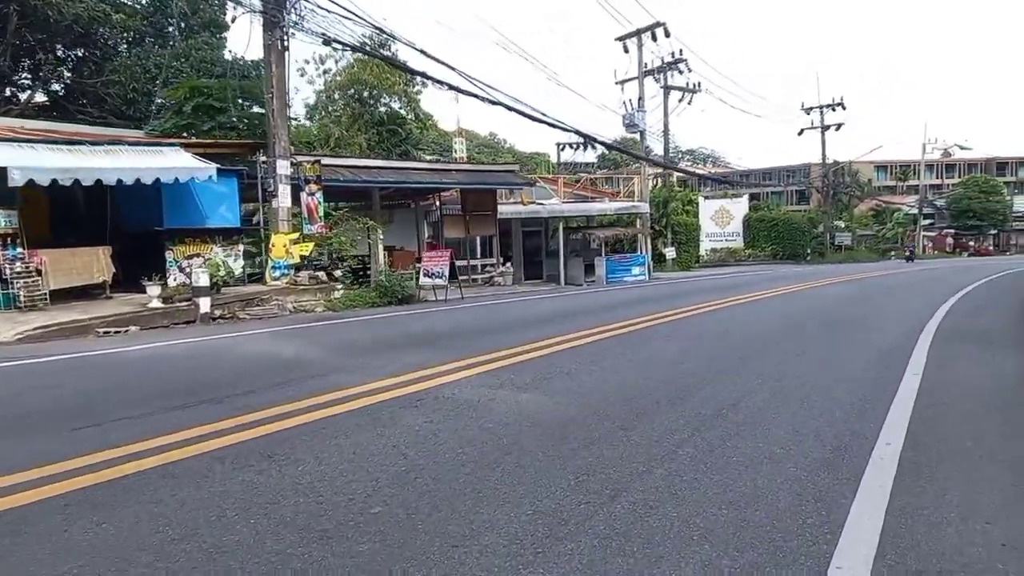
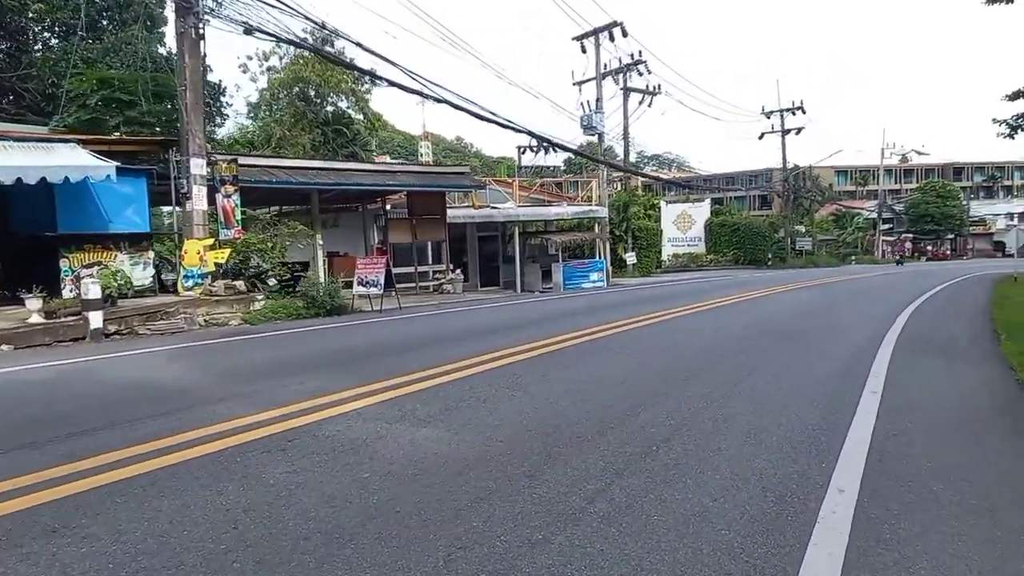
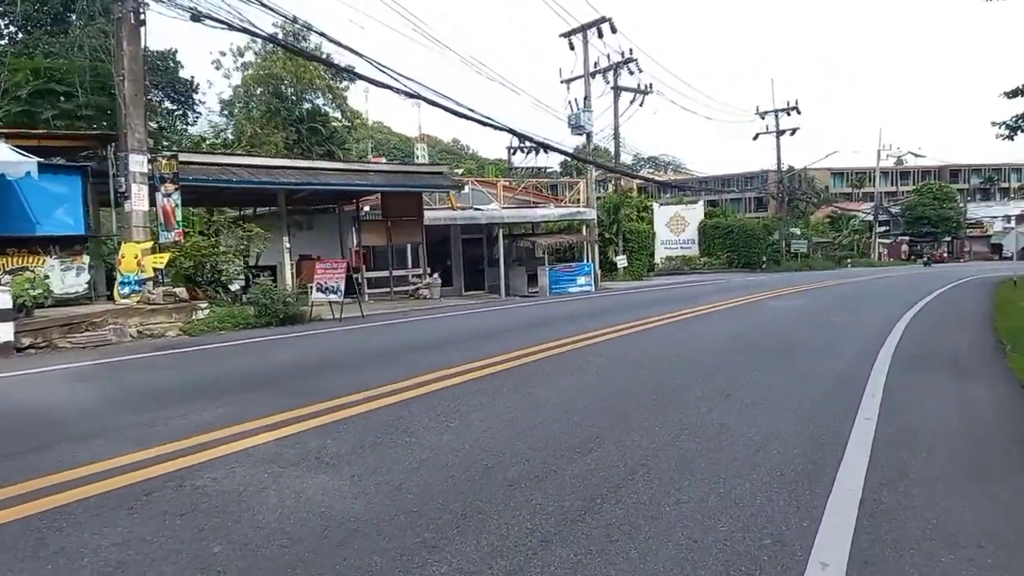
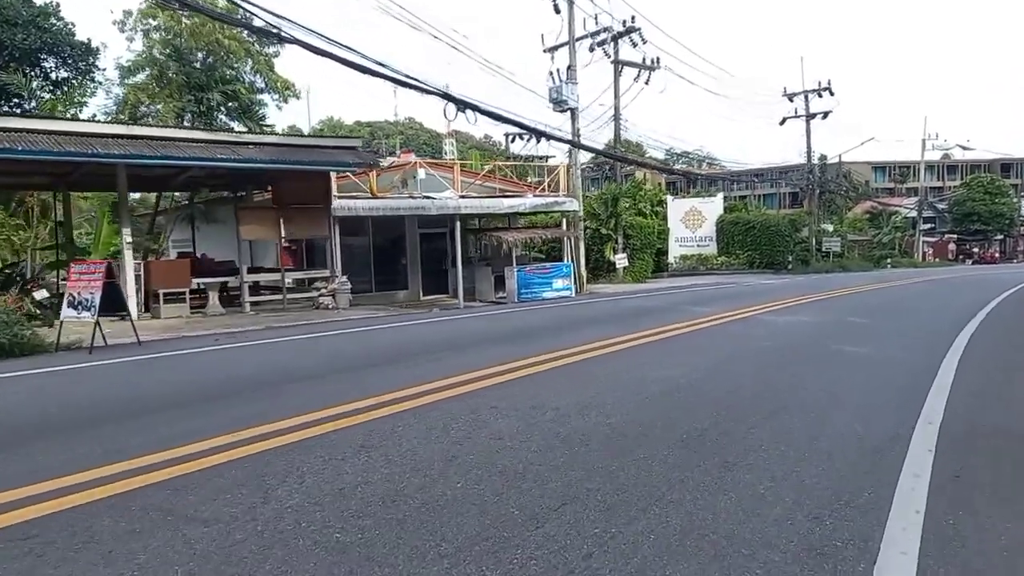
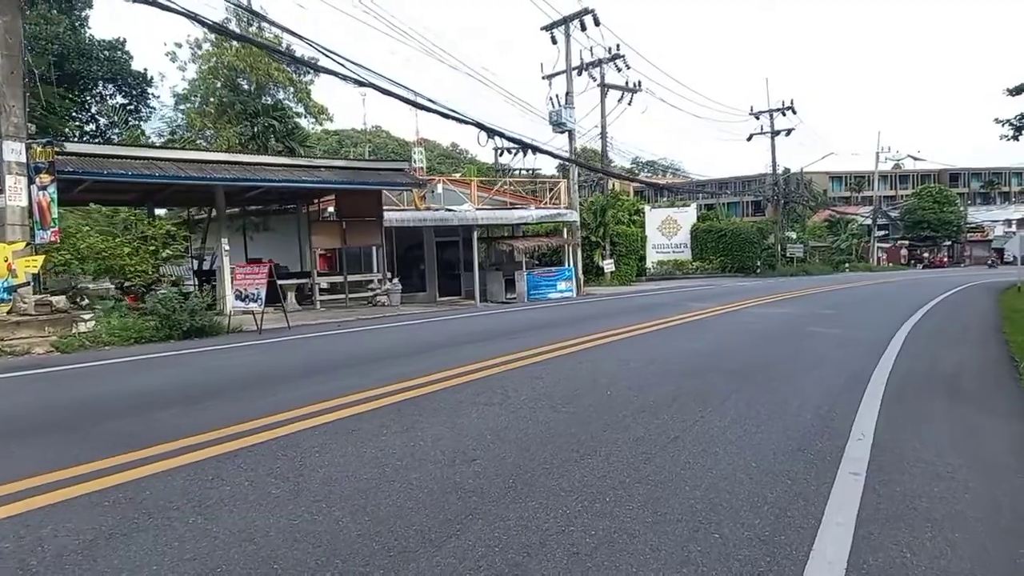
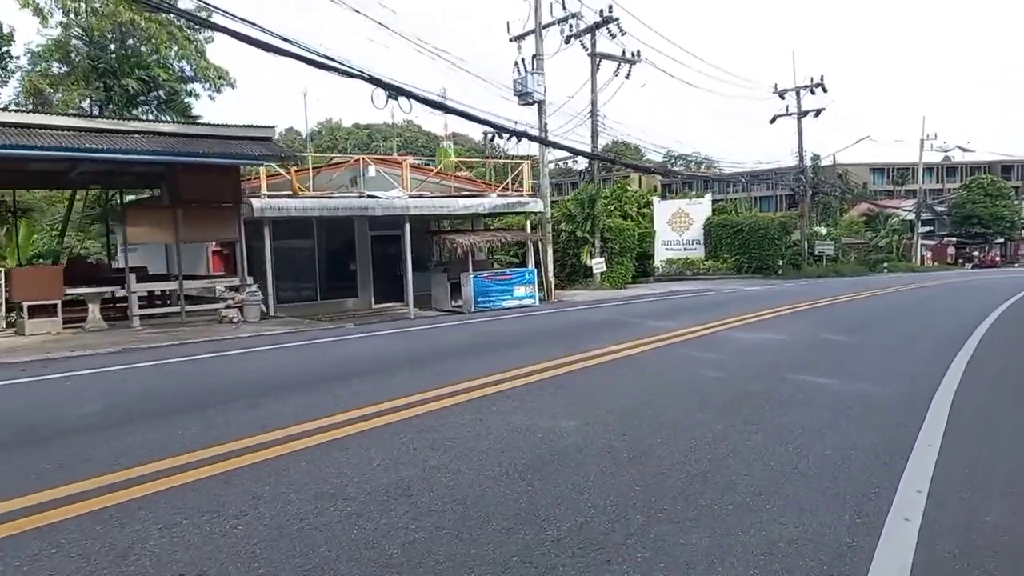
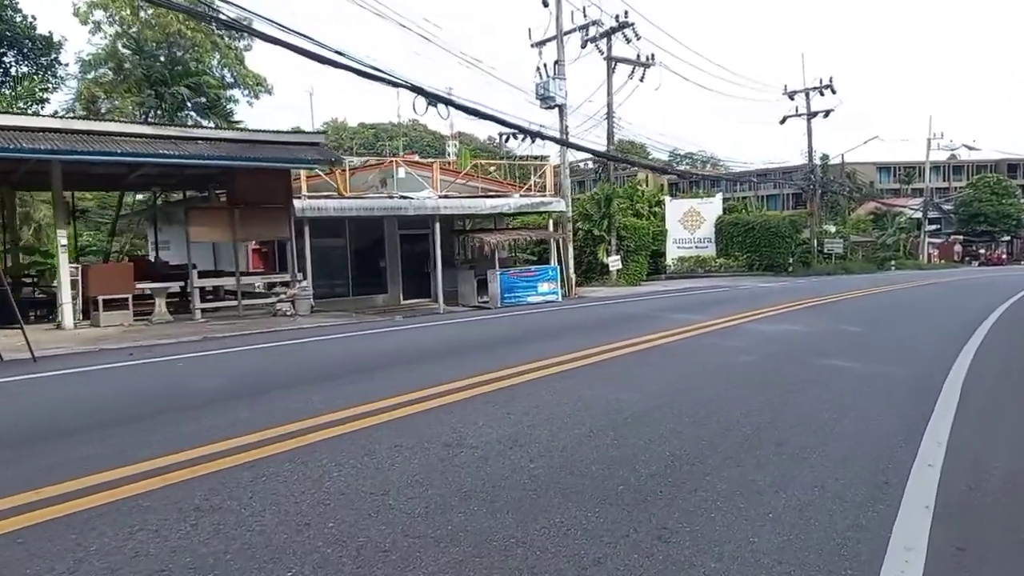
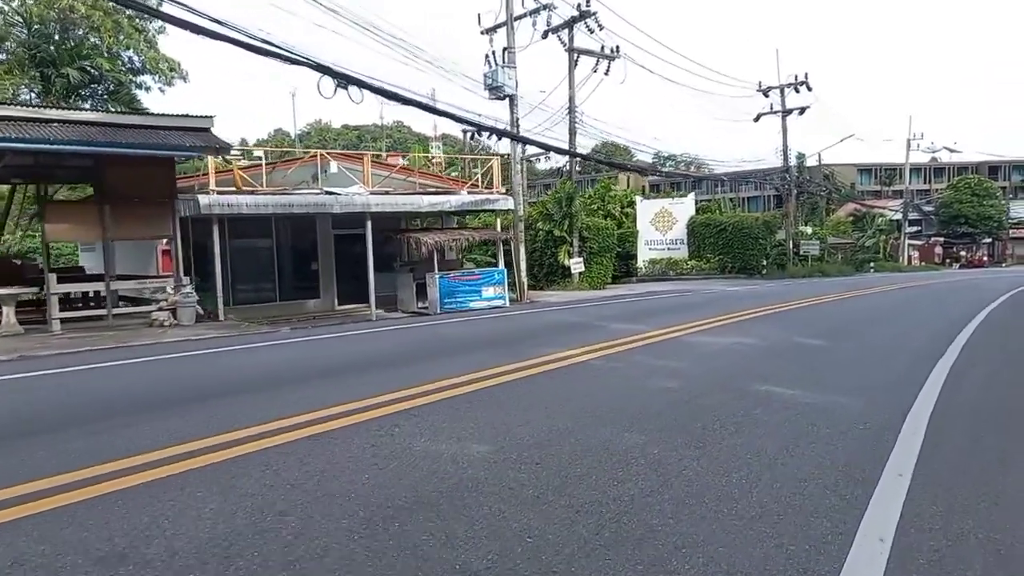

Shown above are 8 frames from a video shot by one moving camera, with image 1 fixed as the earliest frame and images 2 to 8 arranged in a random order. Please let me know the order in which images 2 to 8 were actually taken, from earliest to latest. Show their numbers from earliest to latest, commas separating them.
2, 3, 5, 4, 7, 6, 8
